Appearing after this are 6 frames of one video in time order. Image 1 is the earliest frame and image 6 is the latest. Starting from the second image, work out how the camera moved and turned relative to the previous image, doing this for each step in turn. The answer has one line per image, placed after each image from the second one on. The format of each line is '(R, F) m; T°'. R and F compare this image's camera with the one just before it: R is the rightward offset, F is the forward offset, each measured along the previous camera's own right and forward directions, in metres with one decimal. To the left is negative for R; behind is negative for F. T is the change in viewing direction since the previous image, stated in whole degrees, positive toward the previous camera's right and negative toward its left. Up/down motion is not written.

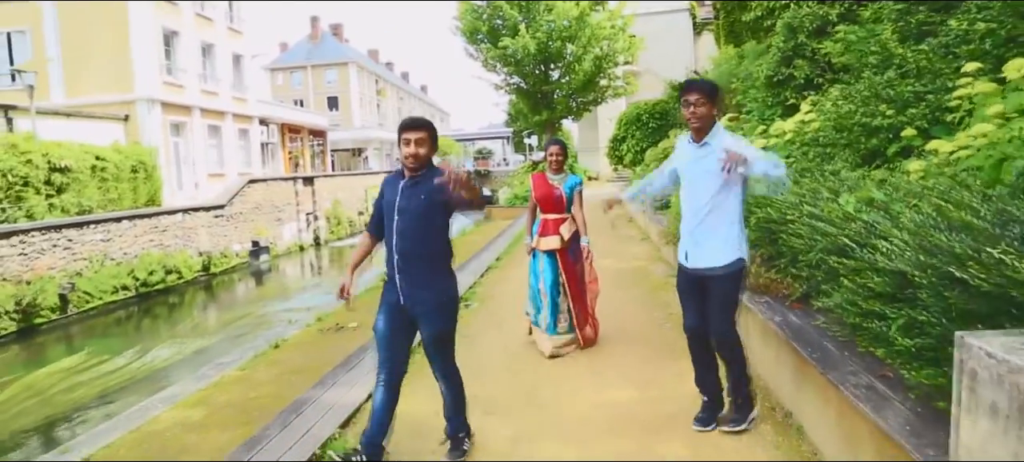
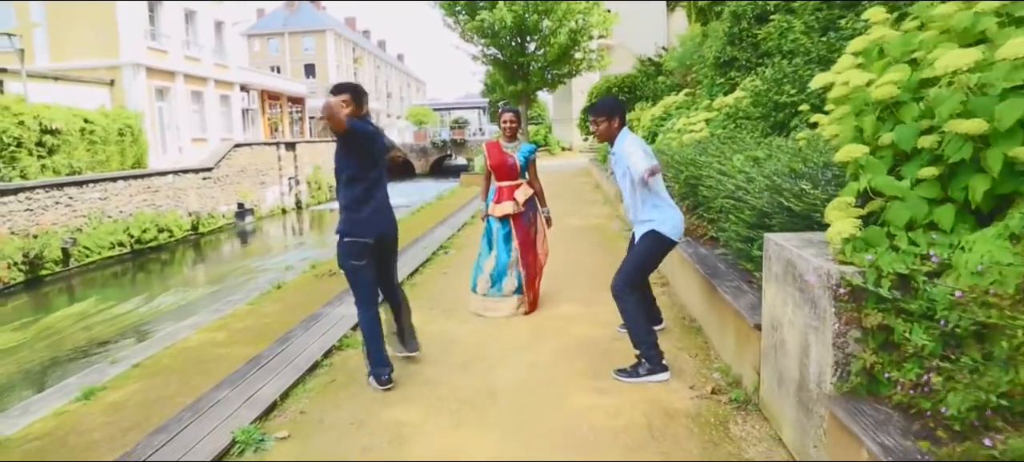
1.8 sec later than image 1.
(0.0, -1.1) m; +2°
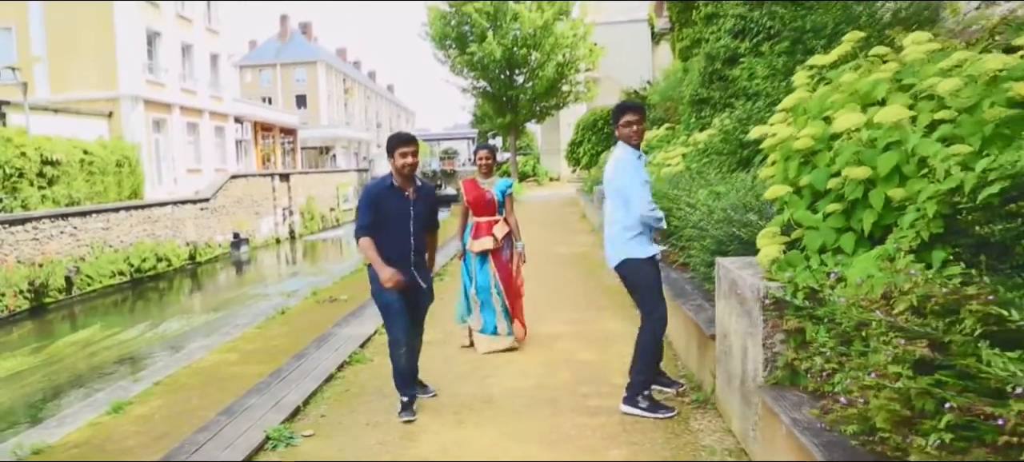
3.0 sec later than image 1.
(0.0, -0.6) m; +1°
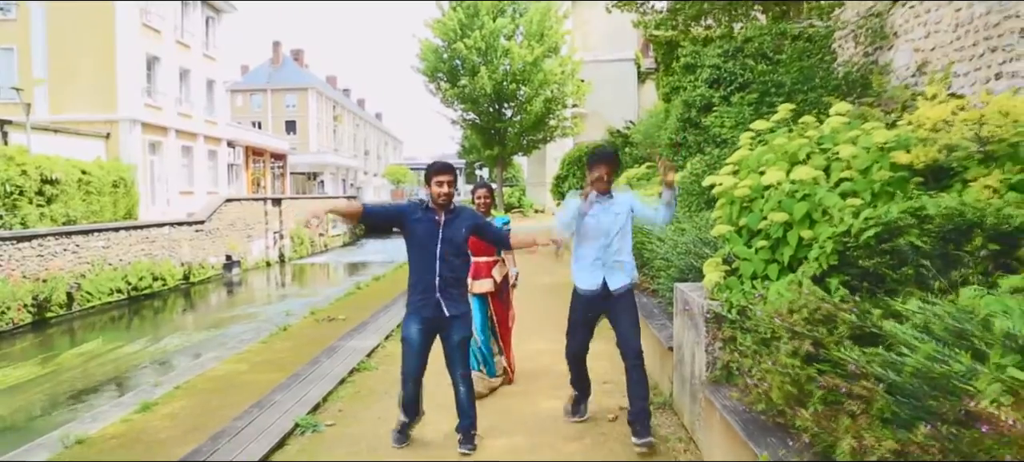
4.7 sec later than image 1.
(-0.1, -0.7) m; +1°
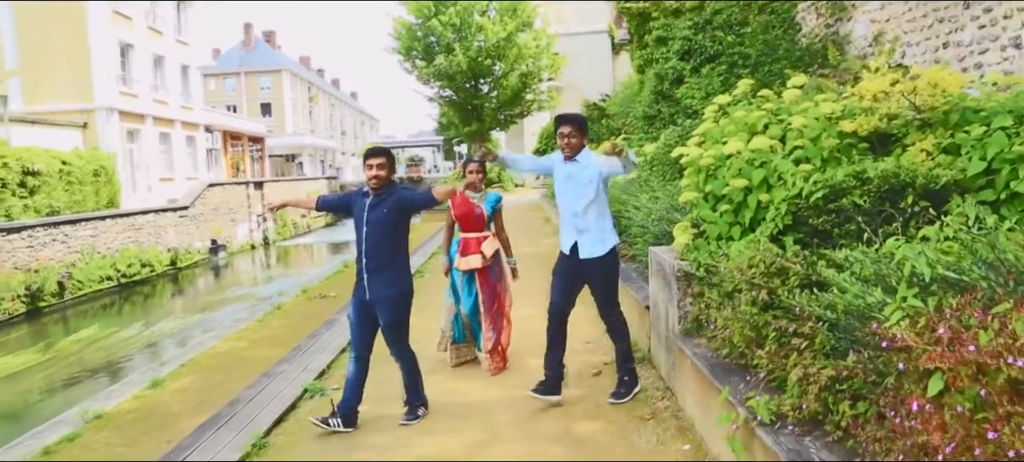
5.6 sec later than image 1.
(0.0, -0.3) m; +1°
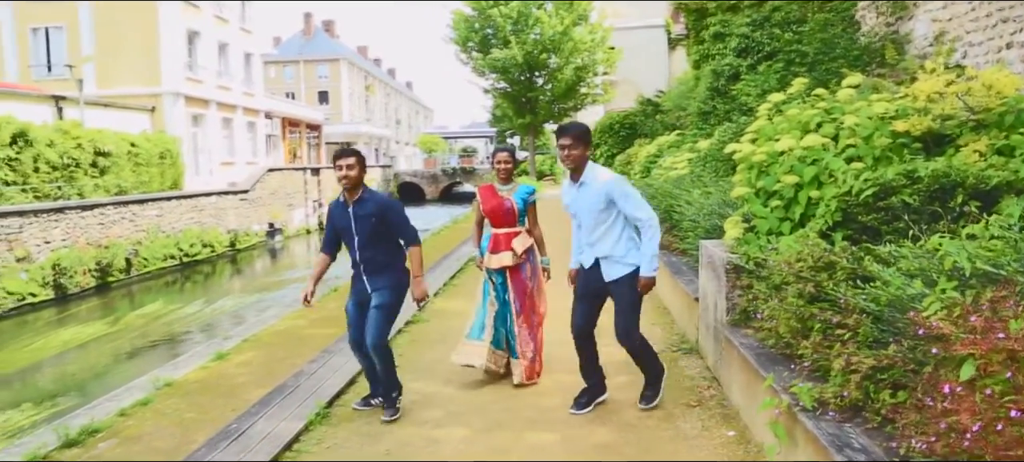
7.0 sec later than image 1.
(0.0, -0.2) m; -4°
